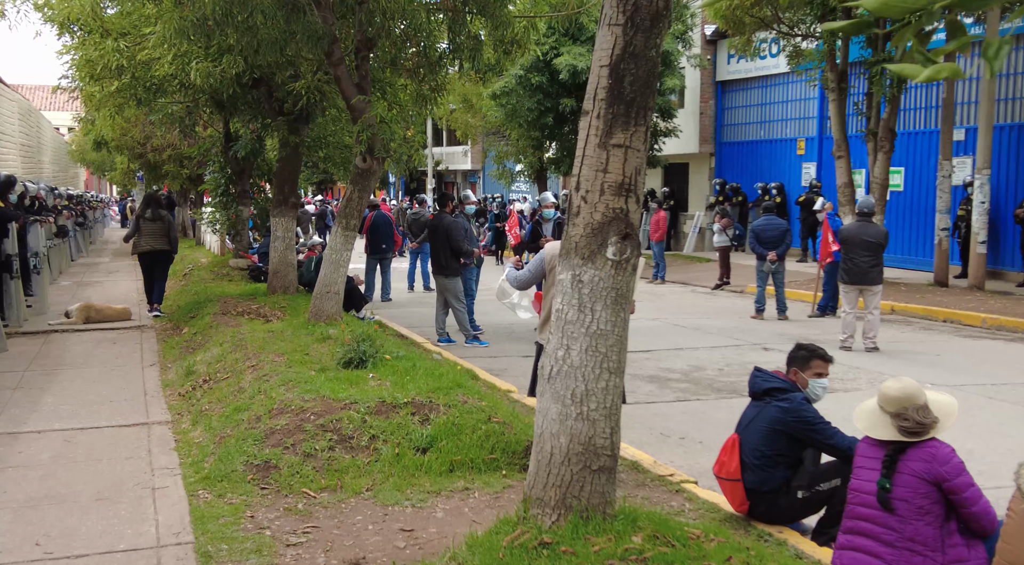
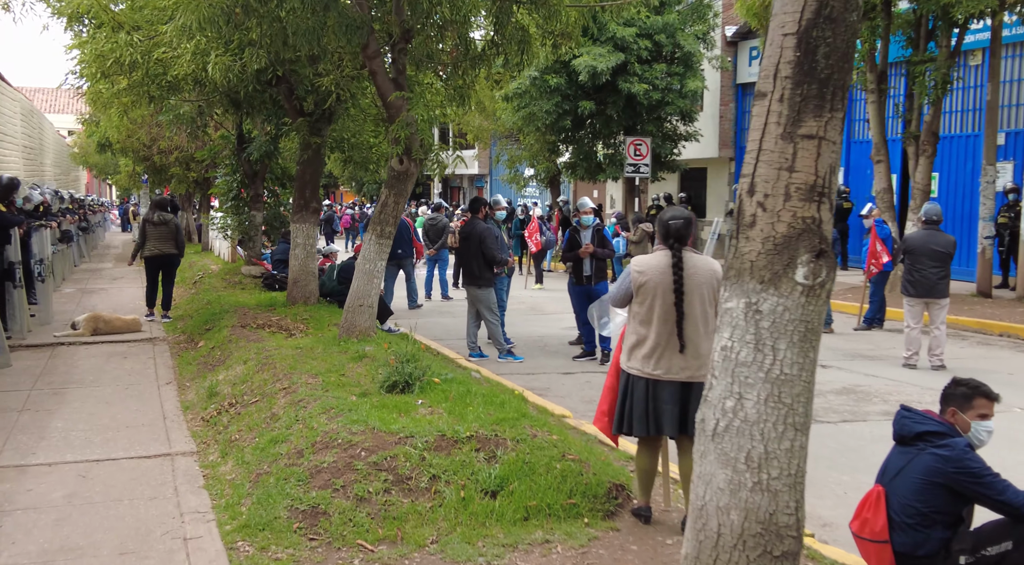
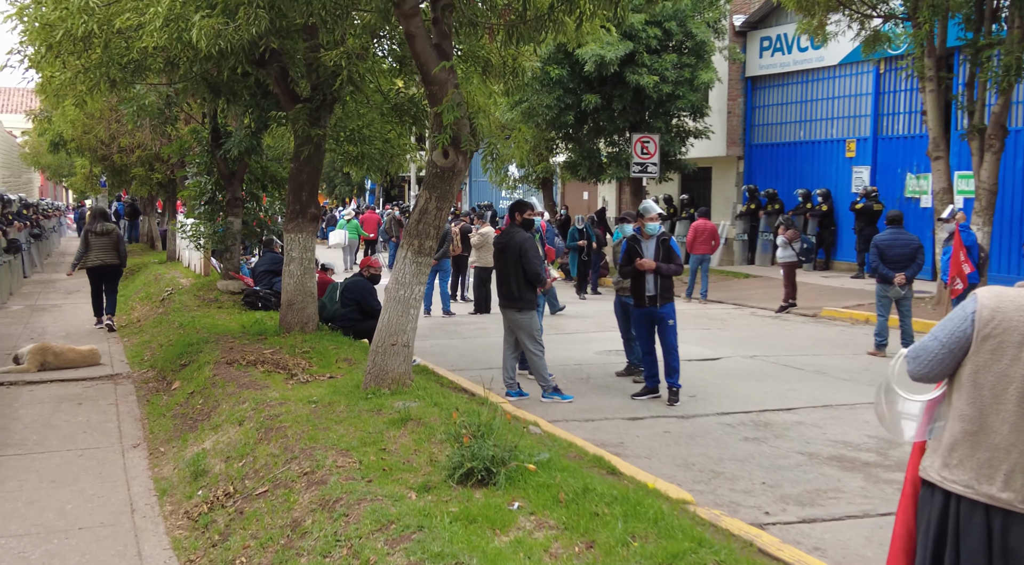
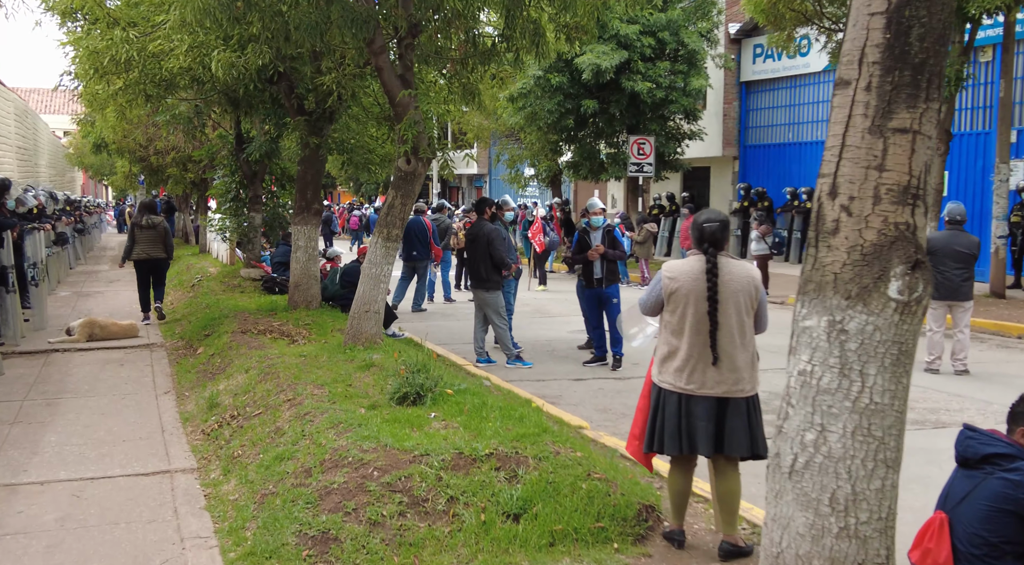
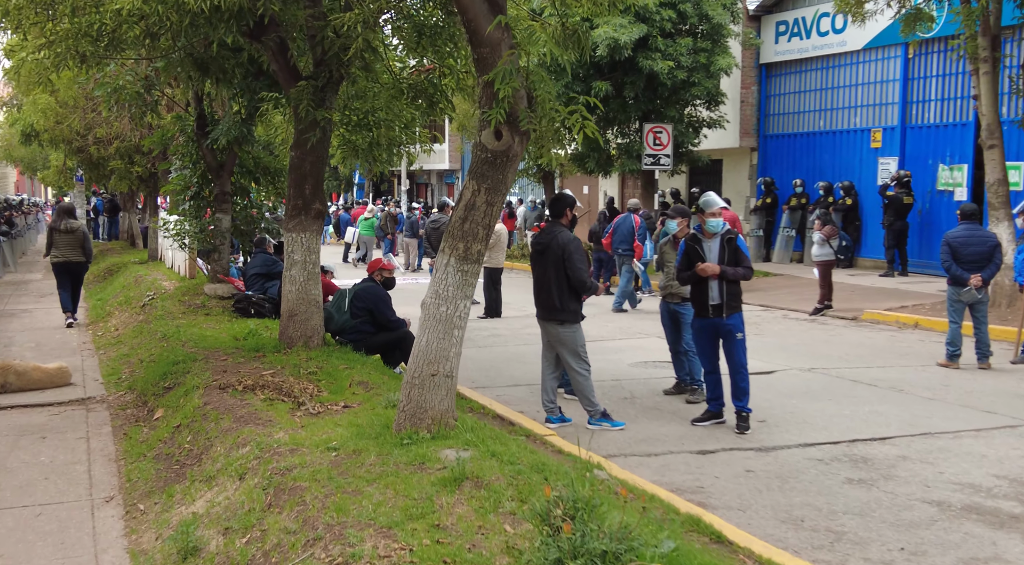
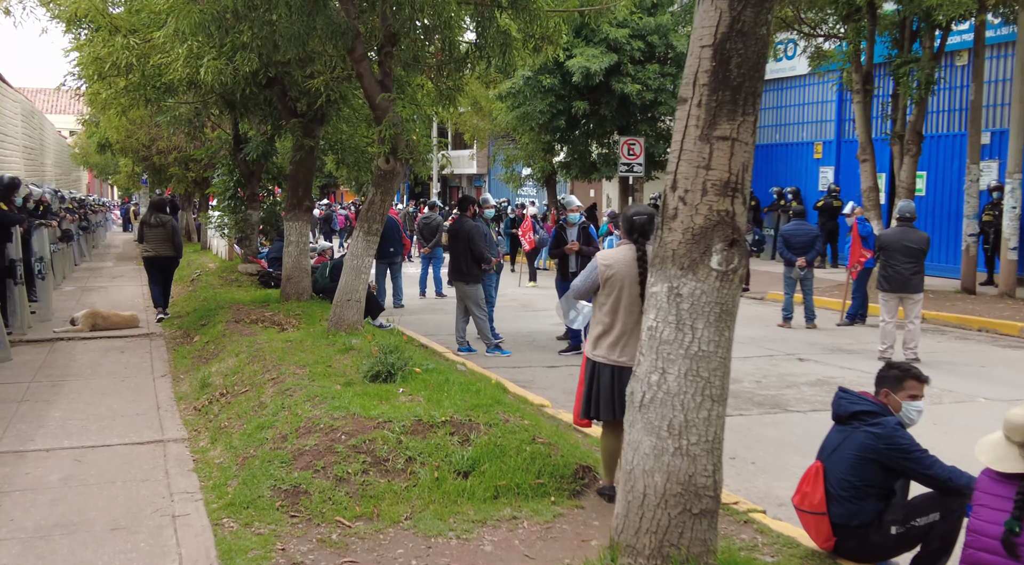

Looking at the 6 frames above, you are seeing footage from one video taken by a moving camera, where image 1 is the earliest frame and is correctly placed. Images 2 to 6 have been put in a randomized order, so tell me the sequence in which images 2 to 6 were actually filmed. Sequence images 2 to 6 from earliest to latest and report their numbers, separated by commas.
6, 2, 4, 3, 5
